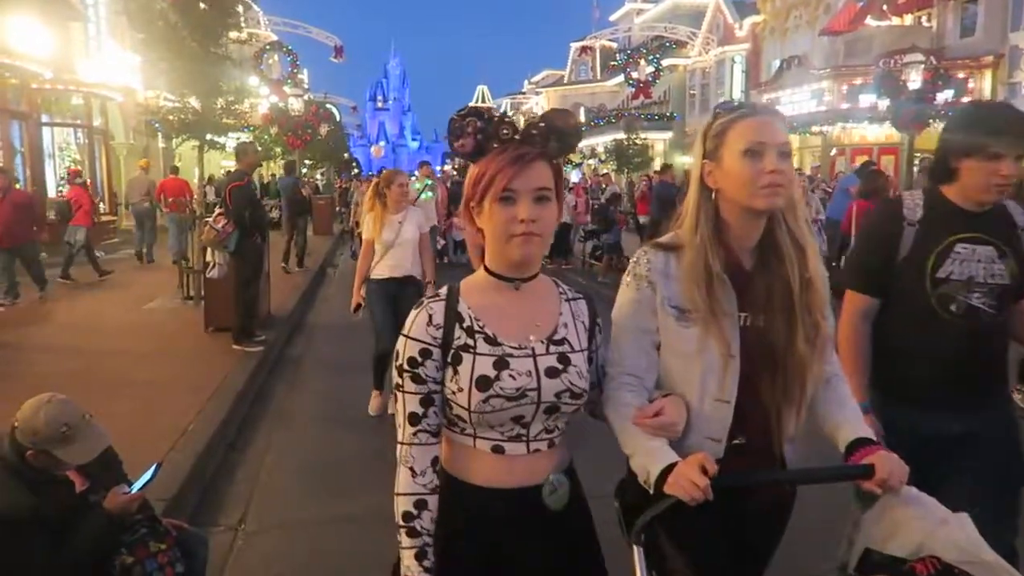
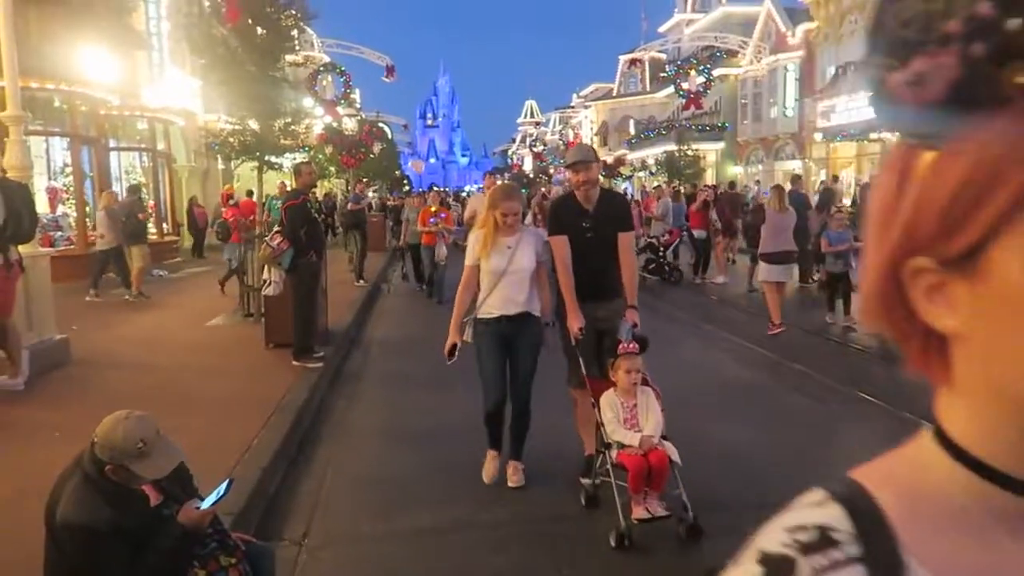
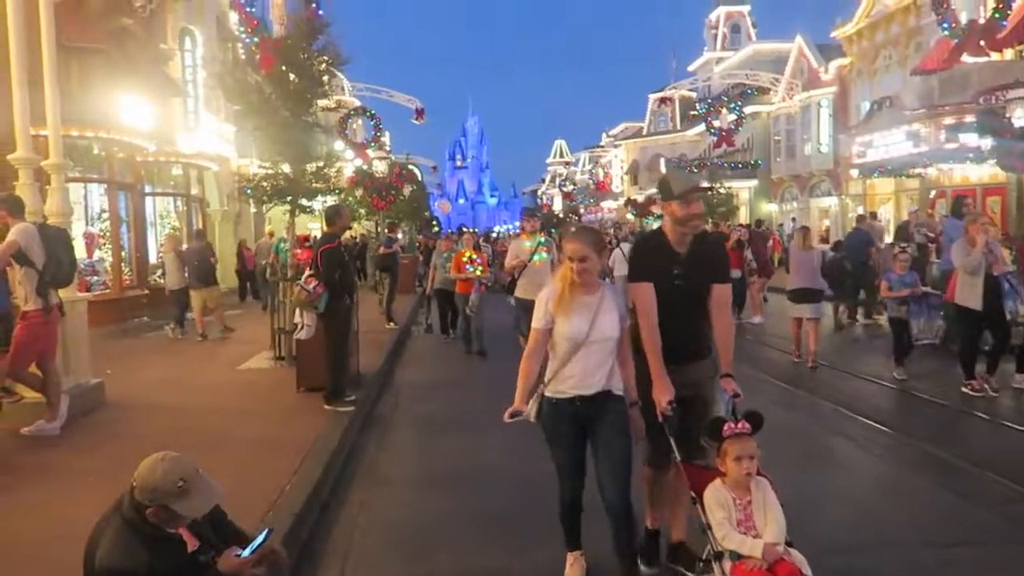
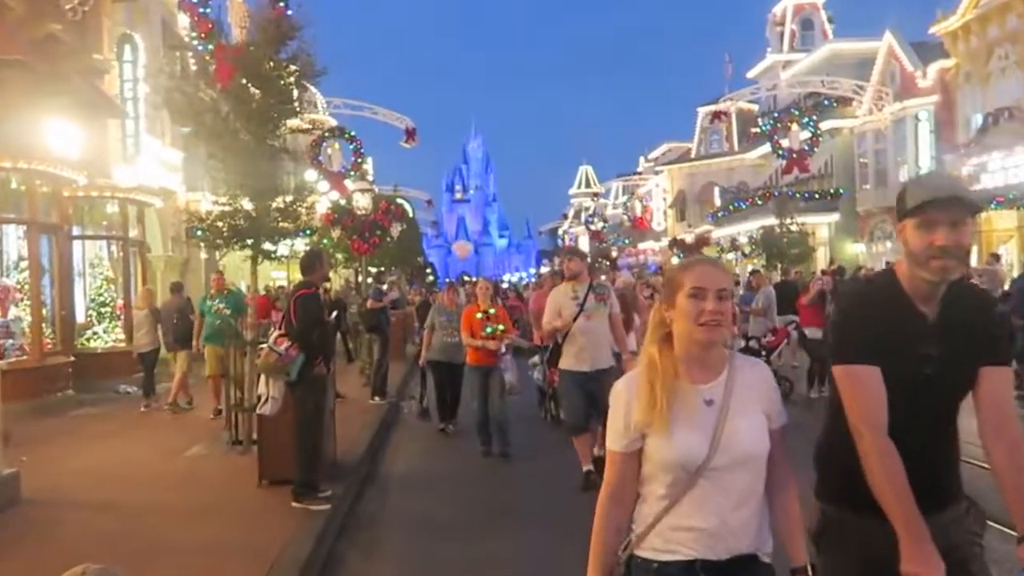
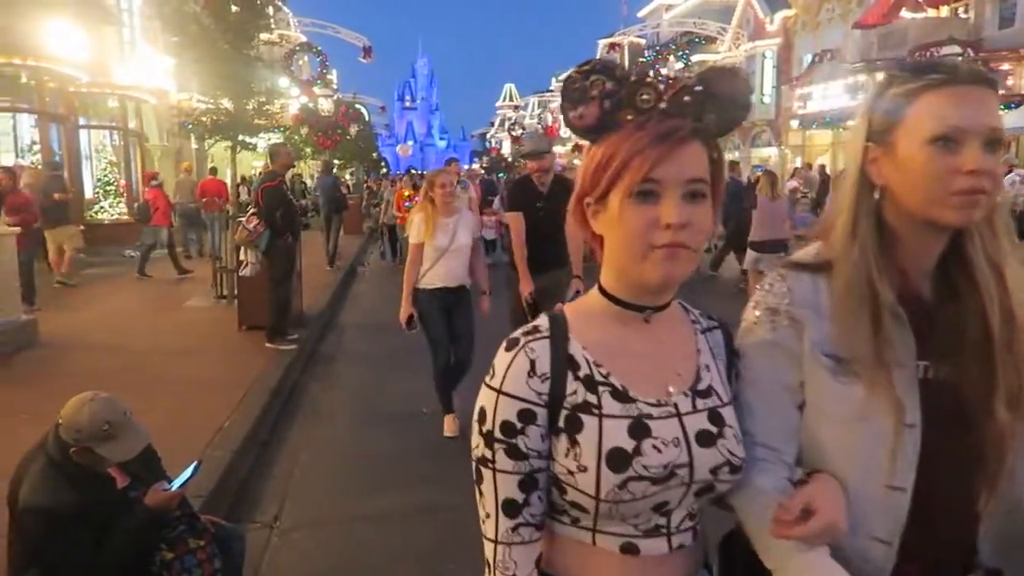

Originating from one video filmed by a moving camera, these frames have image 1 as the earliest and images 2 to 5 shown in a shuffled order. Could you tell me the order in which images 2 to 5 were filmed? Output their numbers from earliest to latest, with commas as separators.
5, 2, 3, 4
